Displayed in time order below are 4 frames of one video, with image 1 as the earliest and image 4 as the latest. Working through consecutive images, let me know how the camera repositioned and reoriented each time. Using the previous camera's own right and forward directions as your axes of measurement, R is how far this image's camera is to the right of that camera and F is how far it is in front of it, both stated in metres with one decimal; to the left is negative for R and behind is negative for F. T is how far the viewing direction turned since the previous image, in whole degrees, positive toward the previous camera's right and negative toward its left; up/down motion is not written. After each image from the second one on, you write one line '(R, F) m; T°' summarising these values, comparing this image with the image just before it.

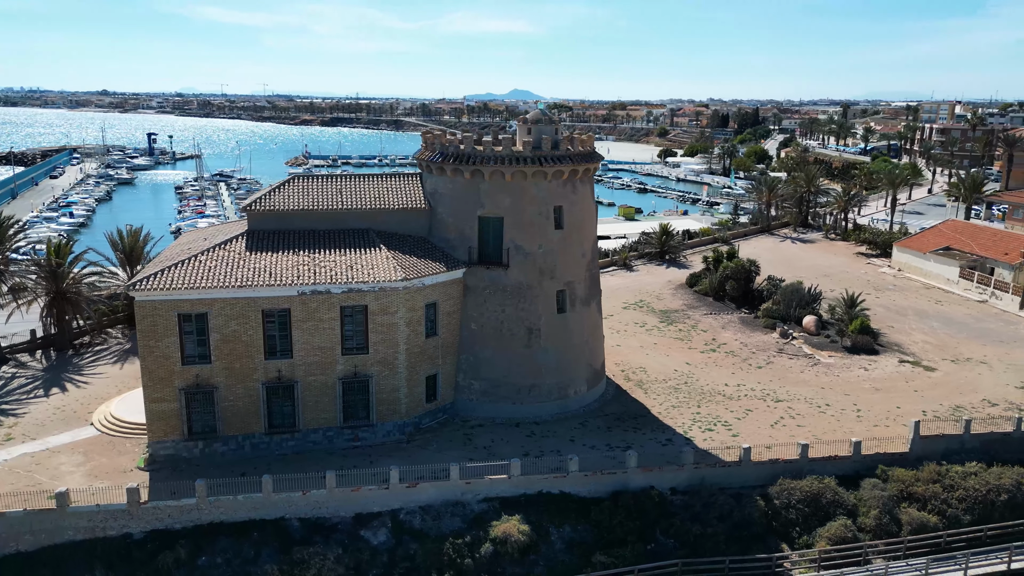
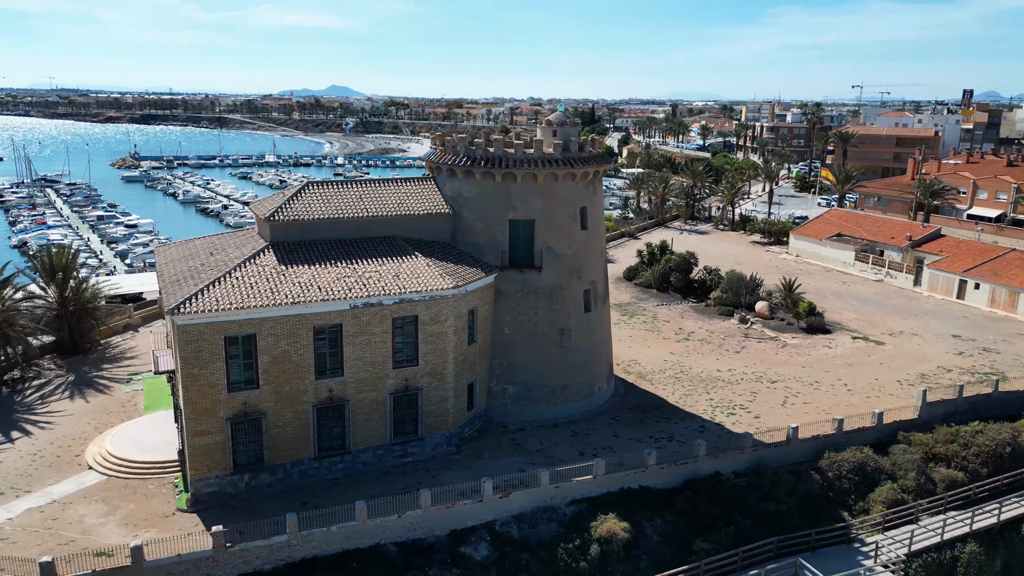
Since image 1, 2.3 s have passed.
(-7.3, +0.8) m; +12°
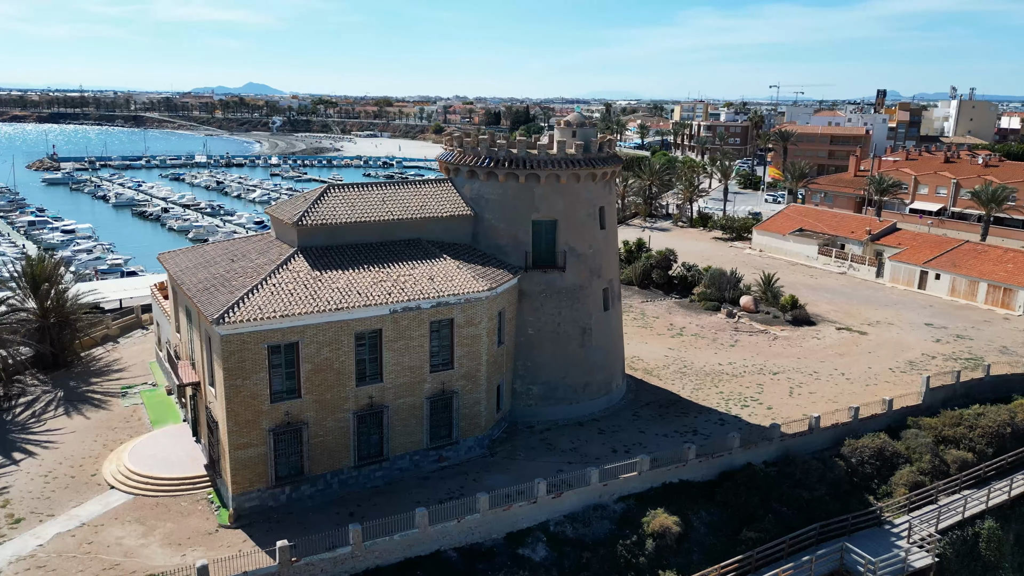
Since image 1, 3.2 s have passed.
(-3.5, +0.1) m; +5°
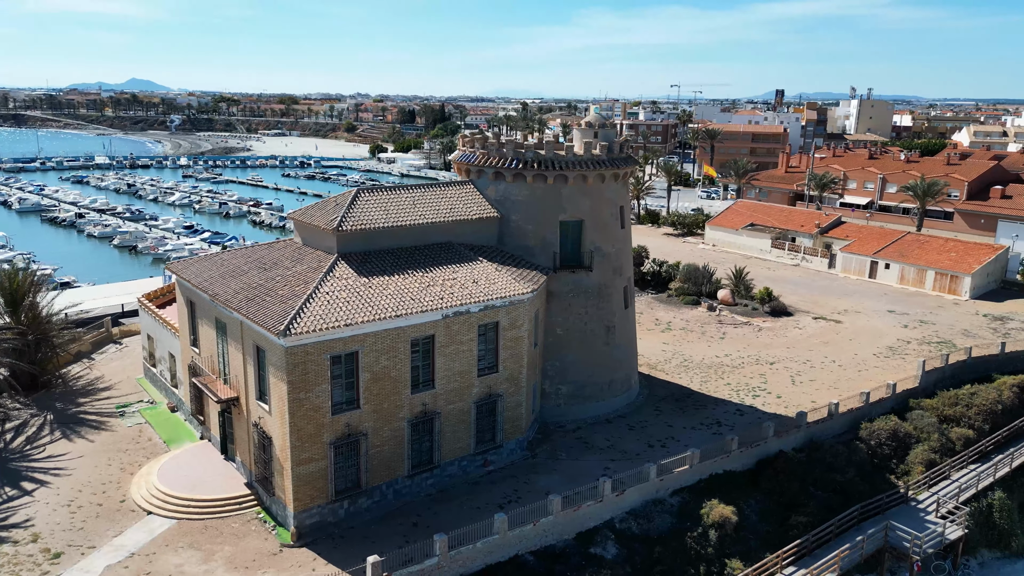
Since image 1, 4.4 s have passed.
(-4.4, +0.2) m; +7°
